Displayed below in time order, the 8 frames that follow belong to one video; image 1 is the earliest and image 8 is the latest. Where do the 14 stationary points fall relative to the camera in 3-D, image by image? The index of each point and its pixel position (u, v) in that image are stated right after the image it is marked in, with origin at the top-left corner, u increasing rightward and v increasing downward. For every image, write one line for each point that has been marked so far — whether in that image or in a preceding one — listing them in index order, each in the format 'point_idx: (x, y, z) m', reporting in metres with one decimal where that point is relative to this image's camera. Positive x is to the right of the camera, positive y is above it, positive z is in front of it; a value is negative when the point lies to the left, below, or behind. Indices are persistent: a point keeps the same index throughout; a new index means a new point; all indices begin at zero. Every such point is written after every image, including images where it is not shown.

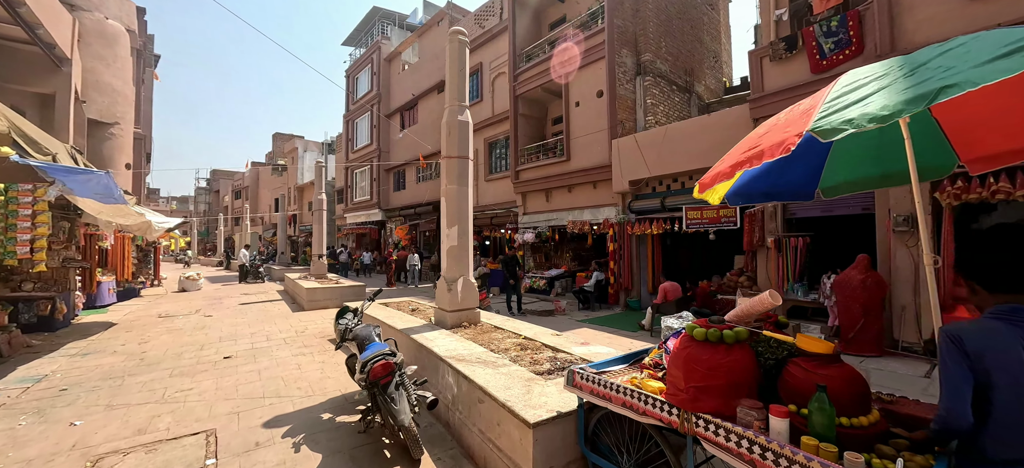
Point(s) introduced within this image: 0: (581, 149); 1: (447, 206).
0: (+2.1, +2.6, +11.5) m
1: (-0.9, +0.4, +5.3) m
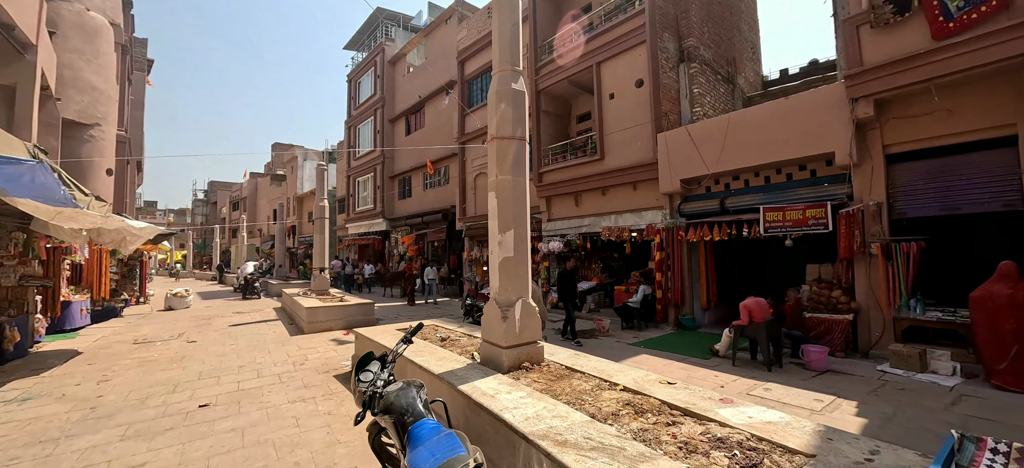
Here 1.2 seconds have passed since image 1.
0: (+2.8, +2.4, +10.2) m
1: (-0.1, +0.3, +3.9) m
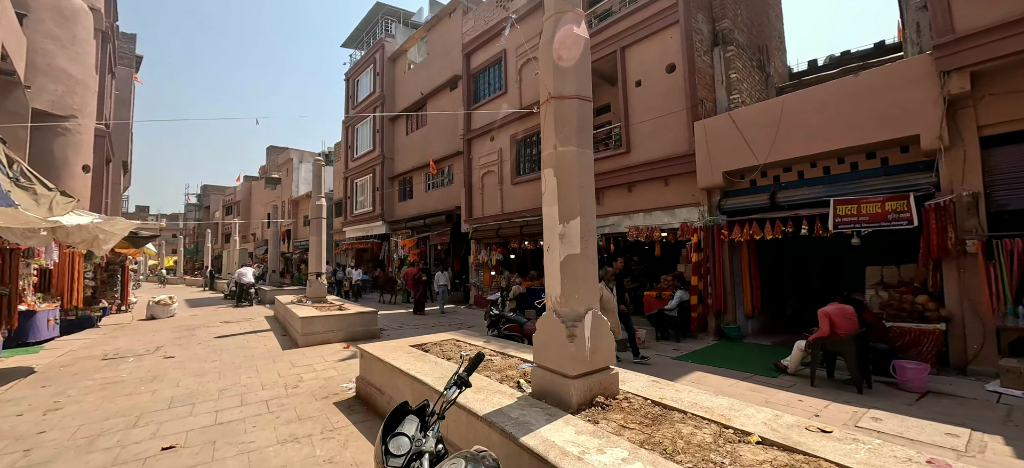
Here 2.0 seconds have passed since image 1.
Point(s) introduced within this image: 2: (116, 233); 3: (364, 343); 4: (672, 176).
0: (+3.3, +2.4, +9.3) m
1: (+0.3, +0.4, +2.9) m
2: (-8.5, 0.0, +8.1) m
3: (-3.1, -2.3, +7.9) m
4: (+3.7, +1.3, +8.8) m
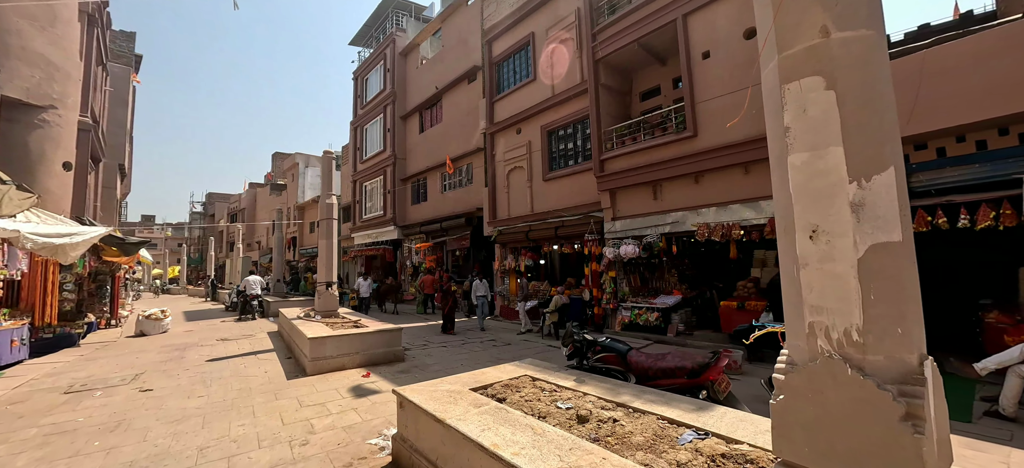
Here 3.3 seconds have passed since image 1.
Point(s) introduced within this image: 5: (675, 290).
0: (+4.2, +2.4, +7.8) m
1: (+1.2, +0.5, +1.5) m
2: (-7.5, -0.1, +6.7) m
3: (-2.1, -2.3, +6.4) m
4: (+4.6, +1.4, +7.3) m
5: (+3.9, -1.3, +9.2) m
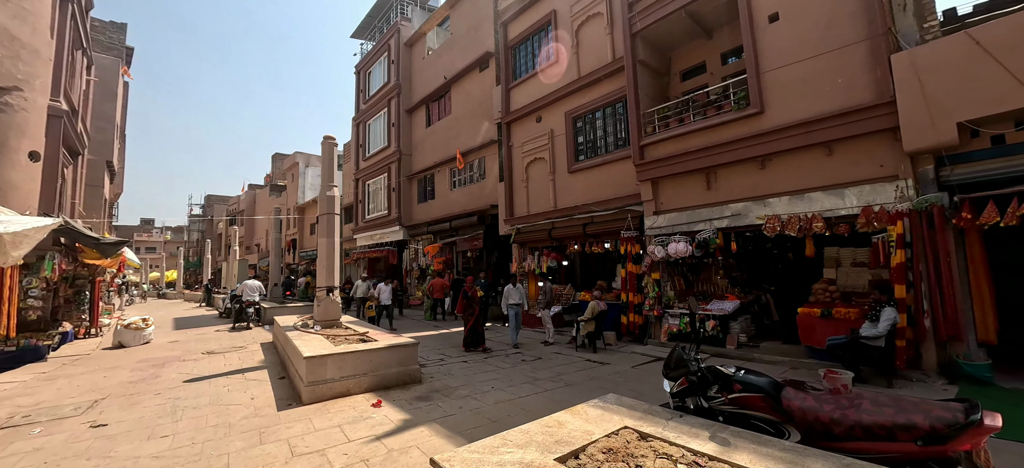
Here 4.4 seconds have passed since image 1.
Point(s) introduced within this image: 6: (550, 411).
0: (+4.8, +2.5, +6.6) m
1: (+1.8, +0.7, +0.3) m
2: (-6.9, 0.0, +5.5) m
3: (-1.5, -2.2, +5.2) m
4: (+5.2, +1.5, +6.1) m
5: (+4.5, -1.3, +7.9) m
6: (+0.5, -2.1, +4.5) m
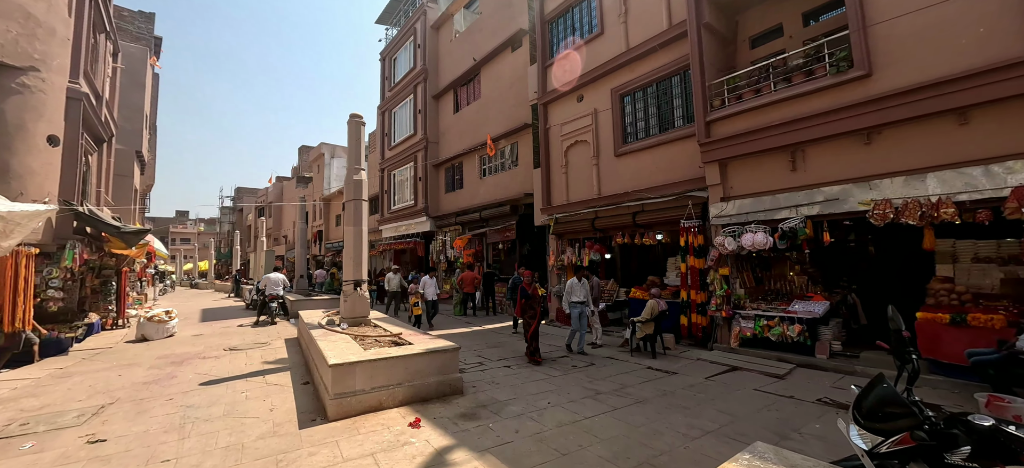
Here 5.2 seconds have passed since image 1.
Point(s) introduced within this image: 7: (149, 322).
0: (+5.6, +2.7, +5.4) m
1: (+2.3, +0.7, -0.8) m
2: (-6.2, +0.2, +4.9) m
3: (-0.8, -2.0, +4.4) m
4: (+6.0, +1.6, +4.9) m
5: (+5.4, -1.1, +6.8) m
6: (+1.1, -2.0, +3.6) m
7: (-8.7, -2.1, +9.1) m
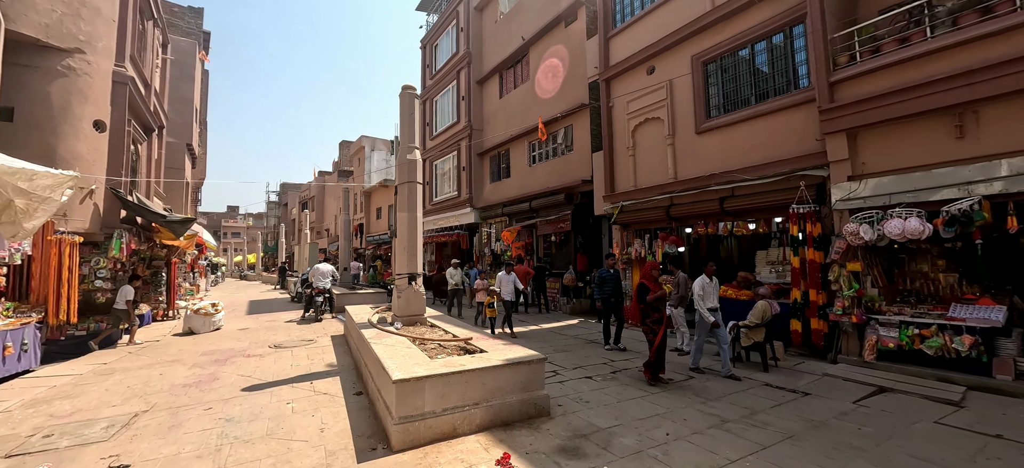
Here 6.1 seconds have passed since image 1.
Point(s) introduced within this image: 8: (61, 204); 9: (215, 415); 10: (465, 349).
0: (+6.6, +2.8, +3.9) m
1: (+2.8, +0.8, -2.0) m
2: (-5.2, +0.4, +4.4) m
3: (+0.2, -1.8, +3.4) m
4: (+7.0, +1.8, +3.3) m
5: (+6.5, -0.9, +5.3) m
6: (+2.0, -1.8, +2.5) m
7: (-7.3, -1.9, +8.8) m
8: (-5.1, +0.3, +4.5) m
9: (-3.1, -1.9, +4.1) m
10: (-0.5, -1.3, +4.2) m
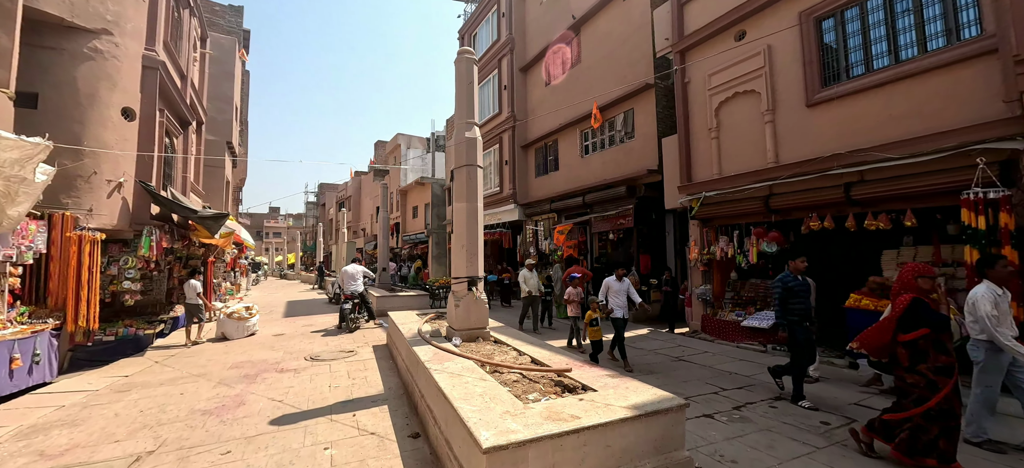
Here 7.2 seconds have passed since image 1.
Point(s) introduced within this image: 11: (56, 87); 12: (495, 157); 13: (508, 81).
0: (+7.5, +2.9, +2.2) m
1: (+3.2, +0.9, -3.4) m
2: (-4.2, +0.4, +3.6) m
3: (+1.0, -1.7, +2.2) m
4: (+7.8, +1.9, +1.6) m
5: (+7.5, -0.8, +3.6) m
6: (+2.8, -1.7, +1.2) m
7: (-6.0, -1.8, +8.1) m
8: (-4.2, +0.4, +3.7) m
9: (-2.2, -1.9, +3.1) m
10: (+0.4, -1.2, +3.0) m
11: (-7.9, +2.6, +6.7) m
12: (-0.8, +3.3, +16.4) m
13: (-0.3, +6.4, +15.8) m
